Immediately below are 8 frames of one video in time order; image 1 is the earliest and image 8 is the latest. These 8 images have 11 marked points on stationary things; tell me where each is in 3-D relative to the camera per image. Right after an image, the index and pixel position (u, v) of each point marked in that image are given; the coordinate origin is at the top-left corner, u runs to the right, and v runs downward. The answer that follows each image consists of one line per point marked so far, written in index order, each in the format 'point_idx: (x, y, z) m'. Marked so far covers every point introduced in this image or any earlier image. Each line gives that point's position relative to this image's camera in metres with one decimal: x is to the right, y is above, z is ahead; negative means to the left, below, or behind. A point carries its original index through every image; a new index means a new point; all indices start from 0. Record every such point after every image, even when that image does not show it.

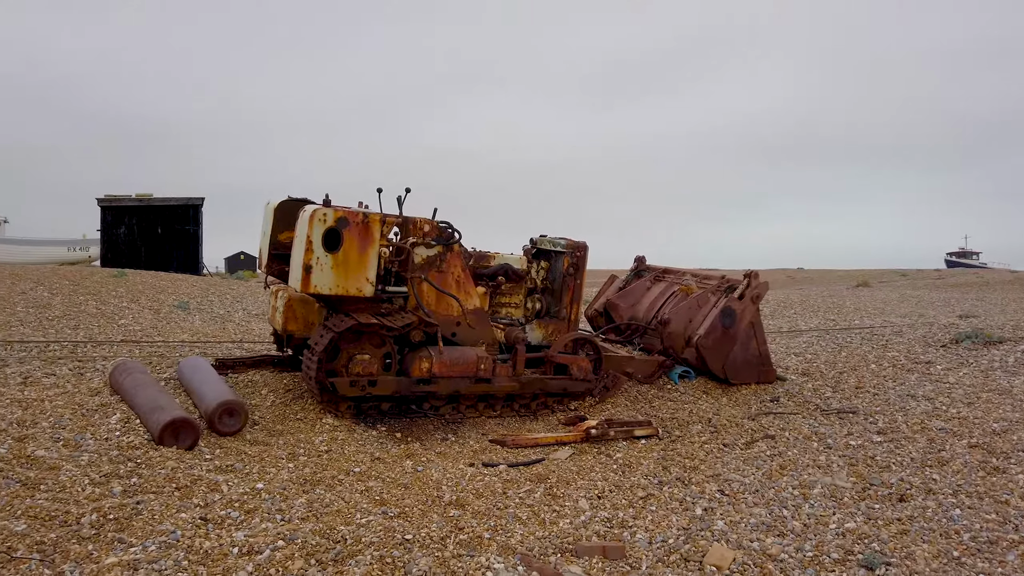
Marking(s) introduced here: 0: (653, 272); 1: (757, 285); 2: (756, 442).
0: (+1.9, +0.2, +8.5) m
1: (+2.5, 0.0, +6.7) m
2: (+1.9, -1.2, +5.2) m
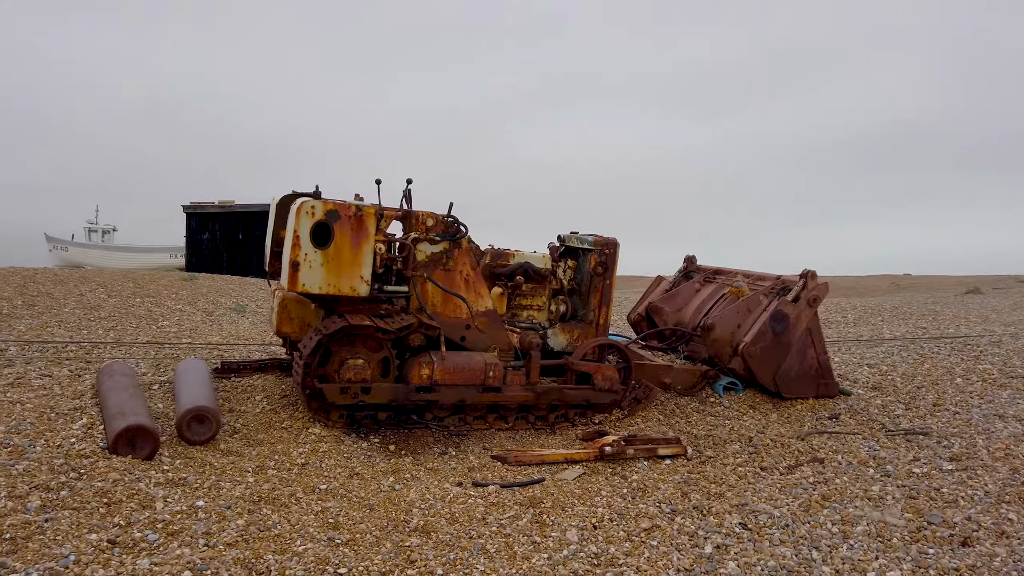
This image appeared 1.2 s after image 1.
0: (+2.3, +0.2, +7.8) m
1: (+2.7, 0.0, +5.9) m
2: (+2.0, -1.2, +4.5) m
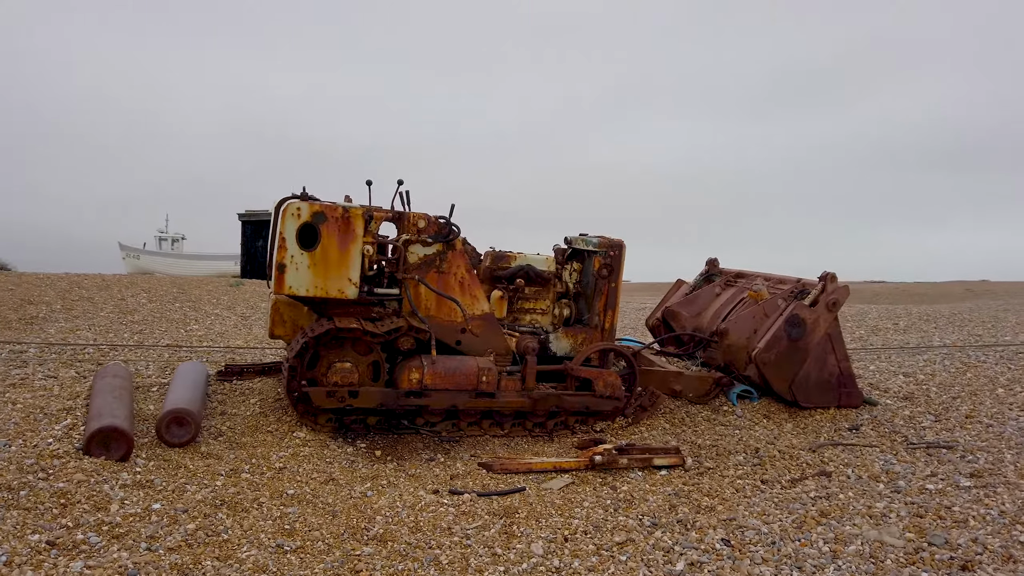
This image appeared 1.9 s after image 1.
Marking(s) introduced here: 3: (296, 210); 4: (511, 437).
0: (+2.4, +0.1, +7.5) m
1: (+2.8, 0.0, +5.6) m
2: (+1.9, -1.2, +4.2) m
3: (-1.5, +0.5, +4.5) m
4: (0.0, -1.2, +5.1) m
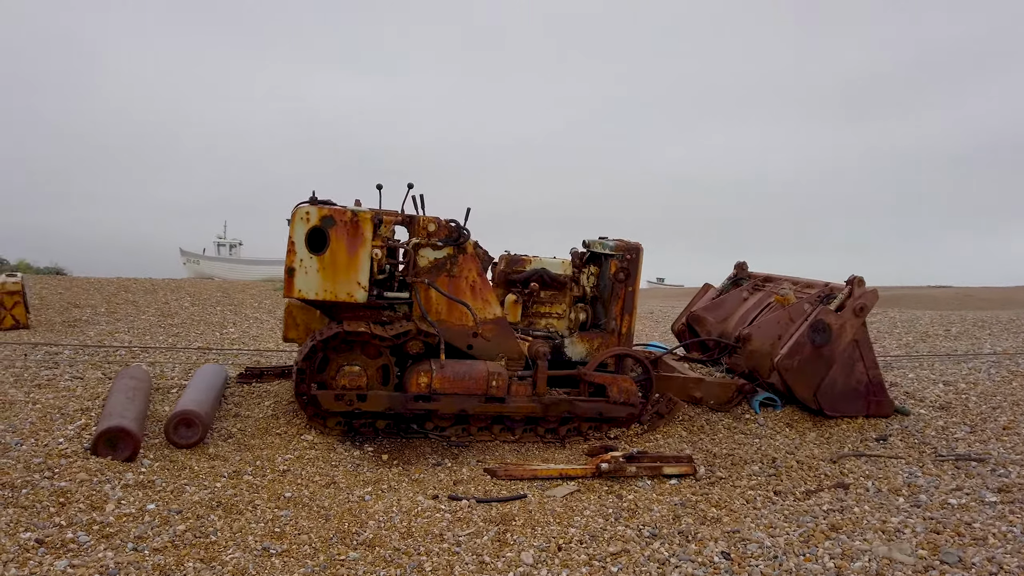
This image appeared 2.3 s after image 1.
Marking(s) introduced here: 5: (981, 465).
0: (+2.7, +0.1, +7.2) m
1: (+2.9, 0.0, +5.4) m
2: (+1.9, -1.2, +4.0) m
3: (-1.4, +0.5, +4.6) m
4: (+0.1, -1.2, +5.0) m
5: (+3.0, -1.1, +4.3) m
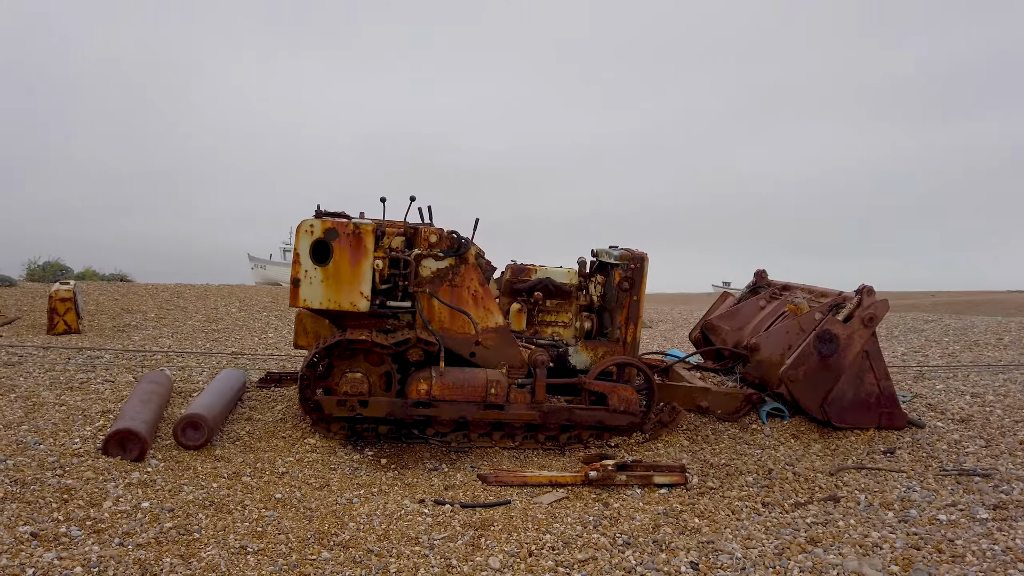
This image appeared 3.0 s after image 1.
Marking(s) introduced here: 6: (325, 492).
0: (+2.8, 0.0, +7.1) m
1: (+2.9, -0.1, +5.2) m
2: (+1.8, -1.3, +4.0) m
3: (-1.5, +0.4, +4.8) m
4: (+0.1, -1.3, +5.1) m
5: (+3.0, -1.2, +4.1) m
6: (-1.1, -1.2, +3.9) m
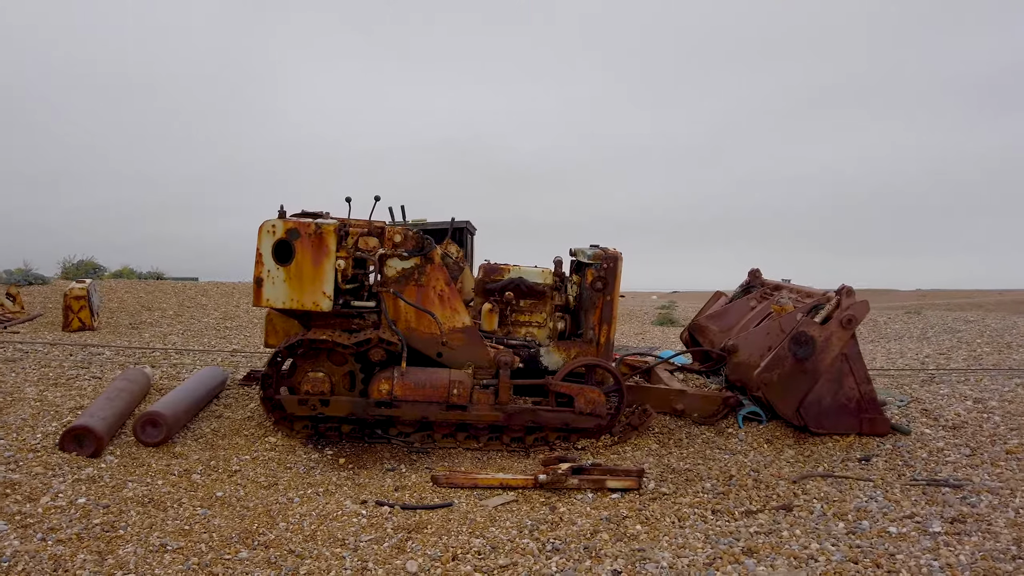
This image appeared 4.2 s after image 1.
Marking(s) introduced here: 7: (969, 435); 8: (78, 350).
0: (+2.7, 0.0, +6.9) m
1: (+2.6, -0.1, +5.0) m
2: (+1.5, -1.3, +3.8) m
3: (-1.8, +0.4, +4.8) m
4: (-0.2, -1.3, +5.0) m
5: (+2.6, -1.2, +3.9) m
6: (-1.5, -1.2, +4.0) m
7: (+3.6, -1.2, +5.2) m
8: (-5.2, -0.7, +7.9) m
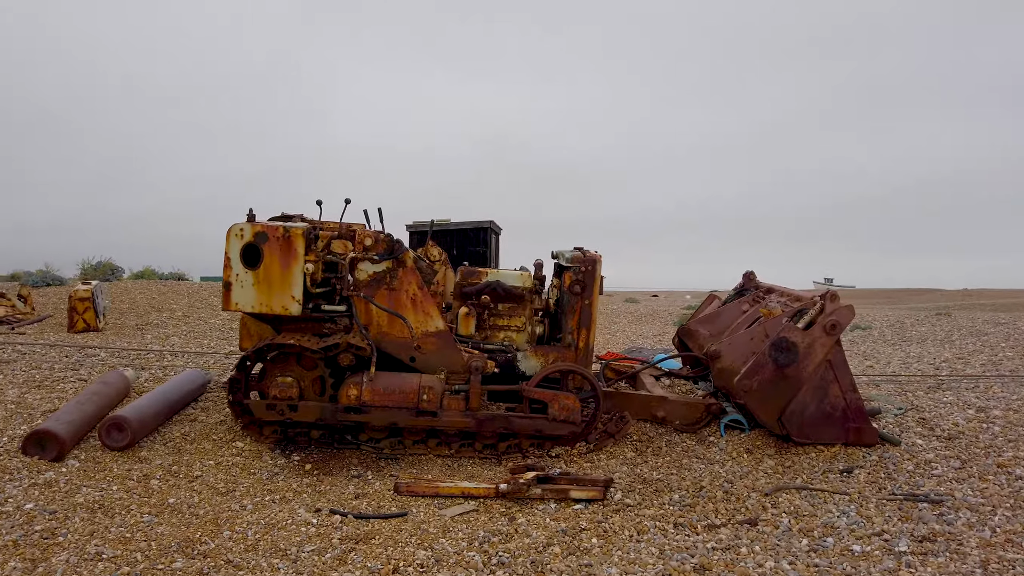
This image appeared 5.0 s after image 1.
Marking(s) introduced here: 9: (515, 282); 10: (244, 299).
0: (+2.5, 0.0, +6.7) m
1: (+2.4, -0.2, +4.9) m
2: (+1.2, -1.3, +3.7) m
3: (-2.0, +0.4, +4.8) m
4: (-0.4, -1.3, +5.0) m
5: (+2.4, -1.3, +3.7) m
6: (-1.7, -1.3, +3.9) m
7: (+3.4, -1.2, +4.9) m
8: (-5.3, -0.8, +8.0) m
9: (0.0, 0.0, +5.6) m
10: (-2.0, -0.1, +4.8) m
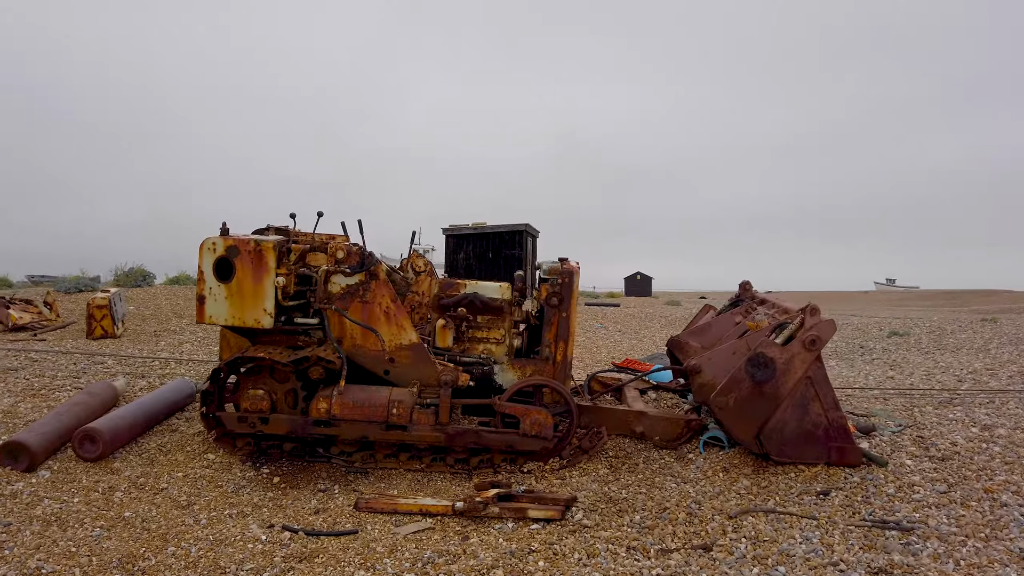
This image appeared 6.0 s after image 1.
0: (+2.4, -0.1, +6.6) m
1: (+2.2, -0.2, +4.7) m
2: (+0.9, -1.4, +3.6) m
3: (-2.2, +0.3, +4.9) m
4: (-0.6, -1.4, +4.9) m
5: (+2.1, -1.3, +3.5) m
6: (-2.0, -1.4, +4.0) m
7: (+3.2, -1.3, +4.7) m
8: (-5.4, -0.9, +8.2) m
9: (-0.1, -0.1, +5.6) m
10: (-2.2, -0.2, +4.9) m
